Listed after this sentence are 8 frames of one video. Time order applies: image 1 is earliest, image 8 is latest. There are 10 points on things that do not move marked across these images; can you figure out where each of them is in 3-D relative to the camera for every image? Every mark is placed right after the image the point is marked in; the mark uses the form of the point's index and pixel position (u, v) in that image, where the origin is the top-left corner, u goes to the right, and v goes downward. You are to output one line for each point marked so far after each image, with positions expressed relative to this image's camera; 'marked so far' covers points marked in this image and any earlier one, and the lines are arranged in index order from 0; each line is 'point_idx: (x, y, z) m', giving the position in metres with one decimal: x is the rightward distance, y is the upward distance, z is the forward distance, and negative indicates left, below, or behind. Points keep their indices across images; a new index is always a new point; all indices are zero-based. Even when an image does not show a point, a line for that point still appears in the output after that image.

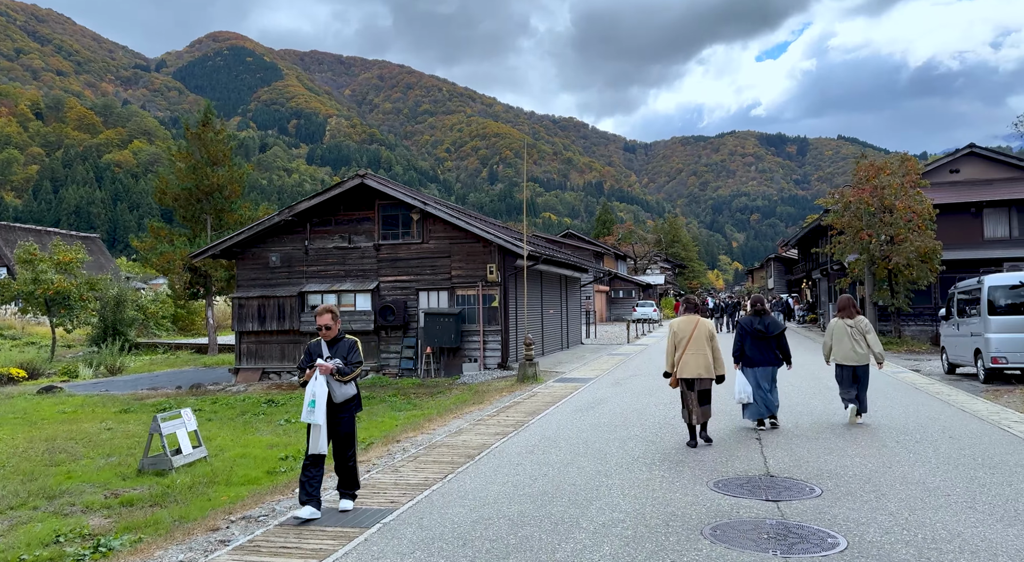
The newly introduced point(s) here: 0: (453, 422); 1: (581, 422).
0: (-0.8, -1.9, +9.1) m
1: (+0.8, -1.7, +8.2) m
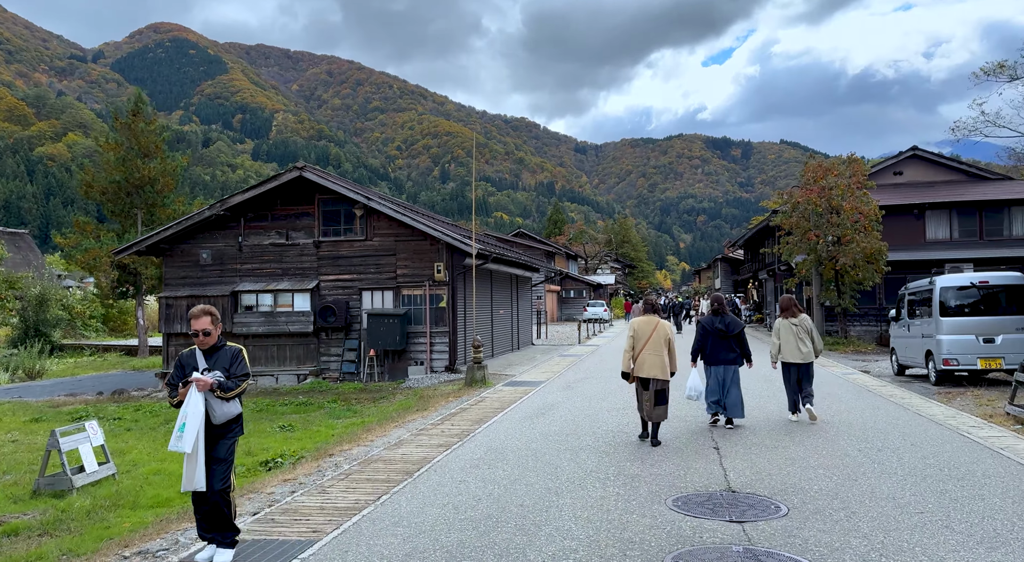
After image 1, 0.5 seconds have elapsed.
0: (-1.5, -1.9, +8.5) m
1: (+0.2, -1.7, +7.7) m
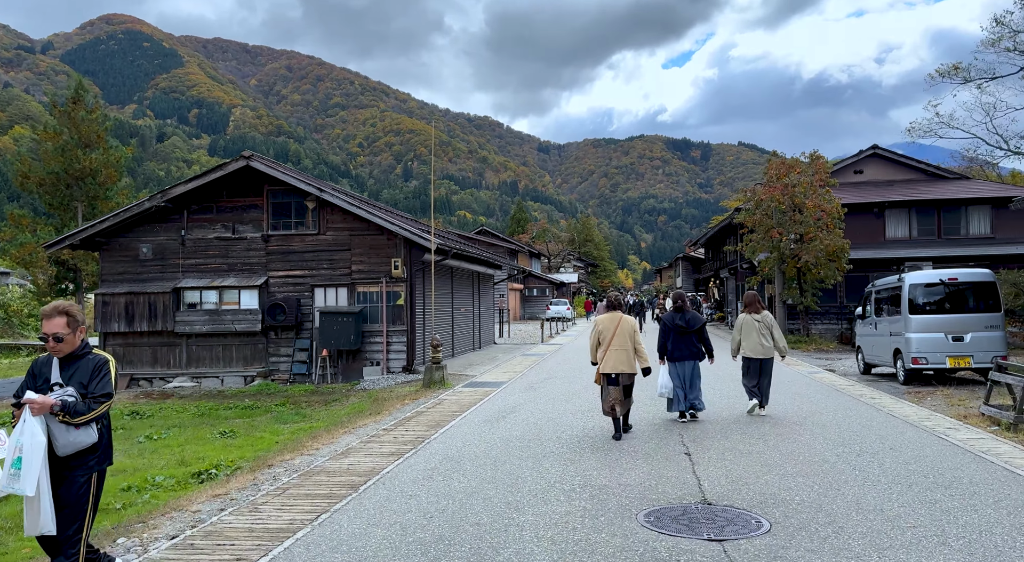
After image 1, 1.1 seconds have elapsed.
0: (-1.9, -1.8, +7.8) m
1: (-0.2, -1.6, +7.2) m
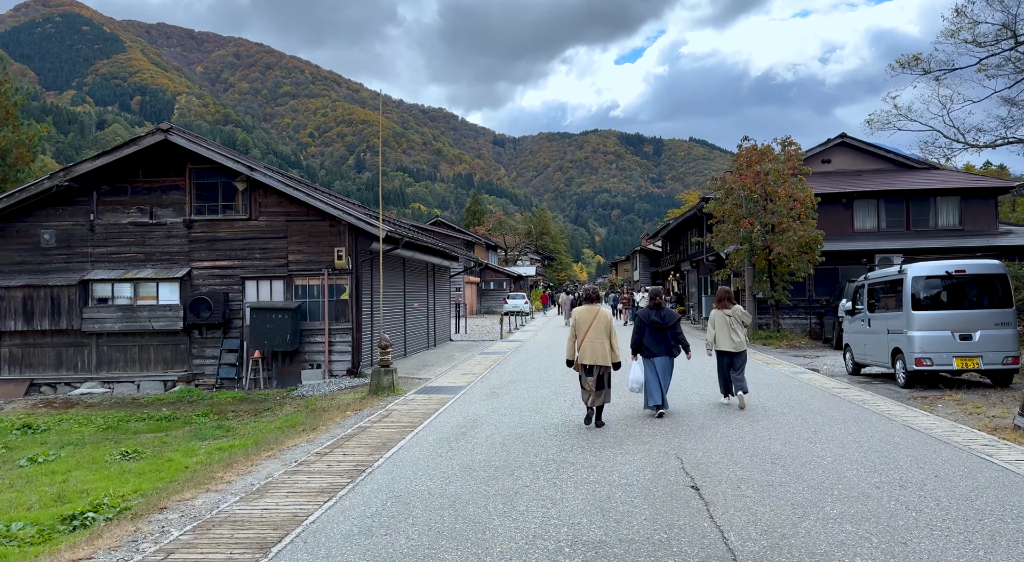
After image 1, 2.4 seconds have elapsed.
0: (-2.3, -1.7, +6.4) m
1: (-0.6, -1.5, +5.8) m
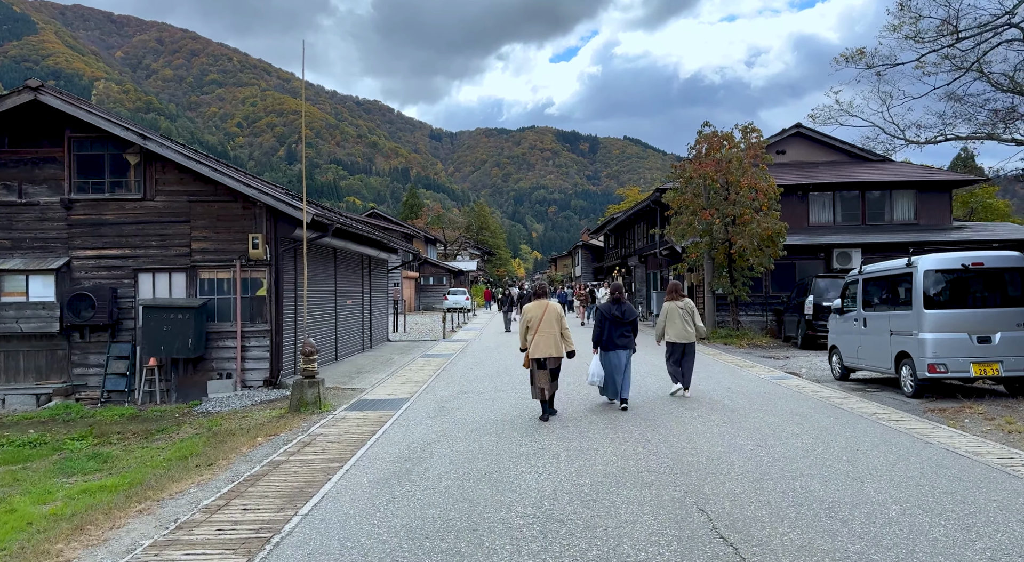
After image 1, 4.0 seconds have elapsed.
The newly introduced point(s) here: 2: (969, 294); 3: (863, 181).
0: (-2.5, -1.6, +4.6) m
1: (-0.8, -1.5, +4.2) m
2: (+5.2, -0.1, +7.9) m
3: (+10.1, +2.8, +19.7) m
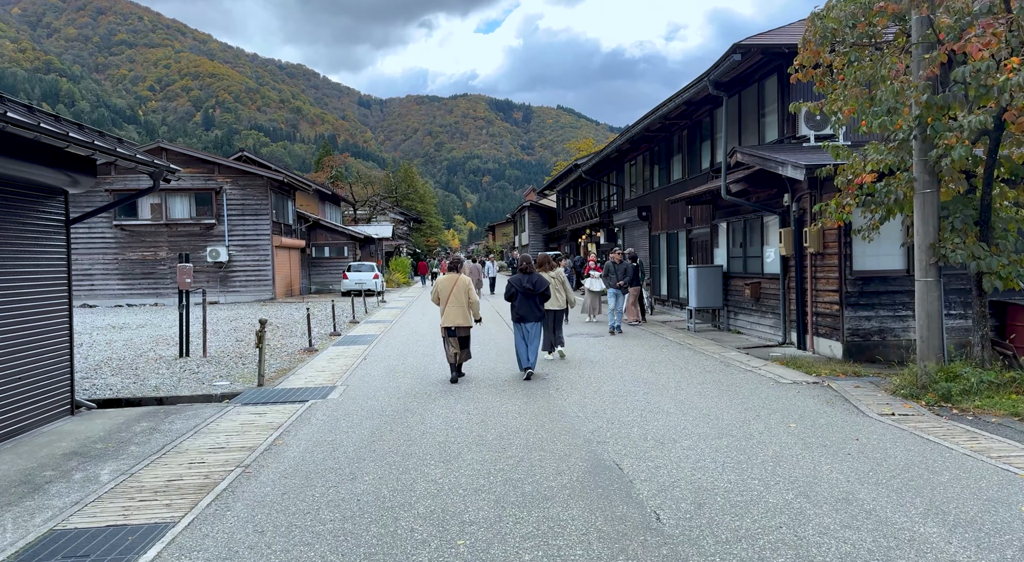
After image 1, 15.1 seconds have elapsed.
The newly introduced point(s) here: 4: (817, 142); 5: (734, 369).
0: (-2.9, -1.6, +1.9) m
1: (-1.1, -1.4, +1.7) m
2: (+4.5, +0.2, +5.9) m
3: (+8.2, +3.7, +18.0) m
4: (+5.4, +2.5, +12.2) m
5: (+3.1, -1.0, +9.9) m
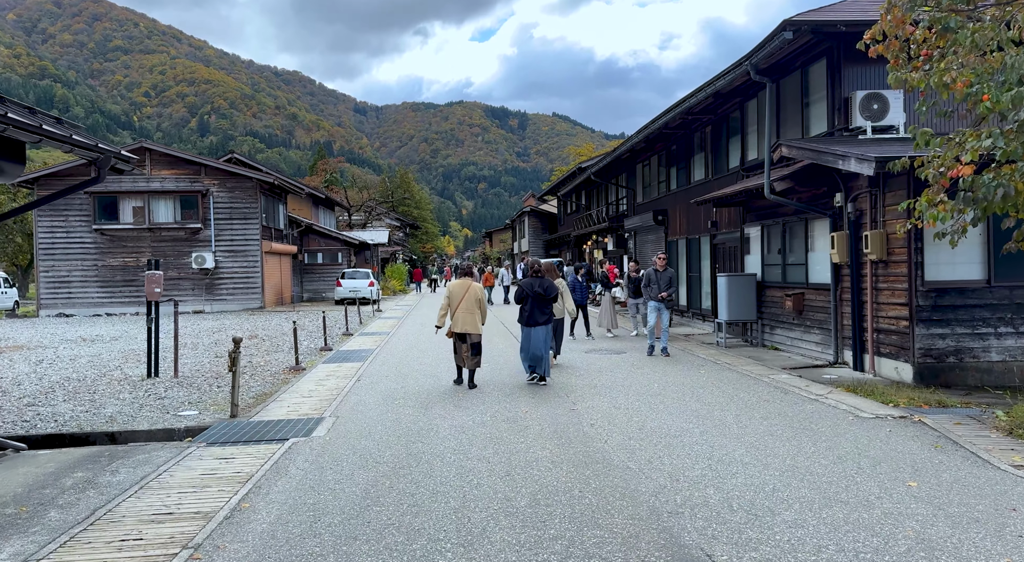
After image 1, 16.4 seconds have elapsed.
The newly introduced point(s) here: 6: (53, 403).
0: (-2.6, -1.6, +0.3) m
1: (-0.8, -1.5, +0.1) m
2: (+4.8, +0.1, +4.4) m
3: (+8.4, +3.5, +16.5) m
4: (+5.6, +2.3, +10.7) m
5: (+3.4, -1.2, +8.3) m
6: (-6.6, -1.8, +9.9) m
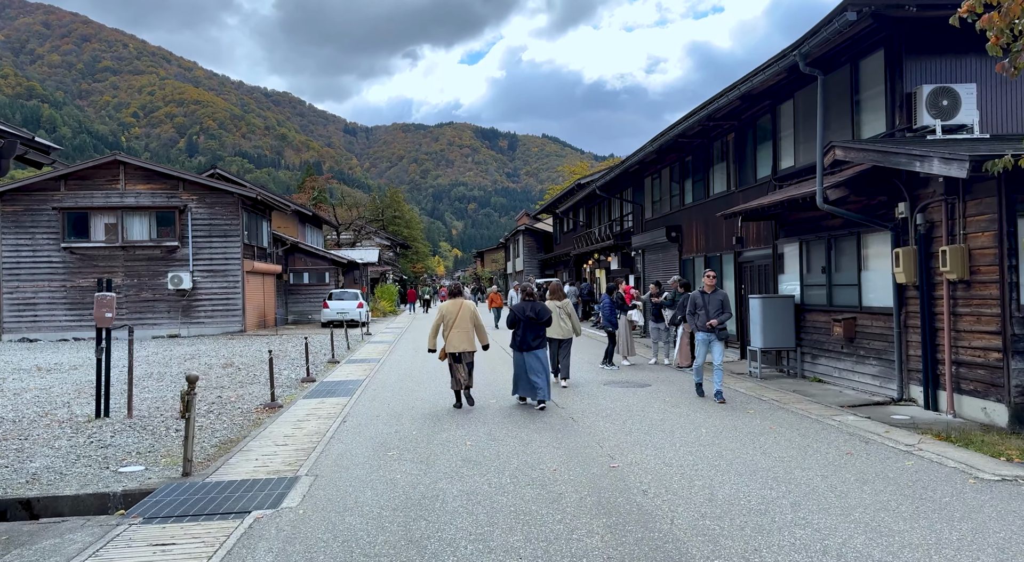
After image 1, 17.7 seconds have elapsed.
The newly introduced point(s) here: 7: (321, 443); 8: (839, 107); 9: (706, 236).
0: (-2.2, -1.7, -1.4) m
1: (-0.4, -1.5, -1.5) m
2: (+5.1, -0.1, +2.9) m
3: (+8.5, +3.0, +15.1) m
4: (+5.8, +2.0, +9.3) m
5: (+3.6, -1.4, +6.8) m
6: (-6.4, -2.0, +8.1) m
7: (-2.3, -1.9, +8.2) m
8: (+5.2, +2.8, +11.1) m
9: (+4.7, +1.1, +16.7) m
